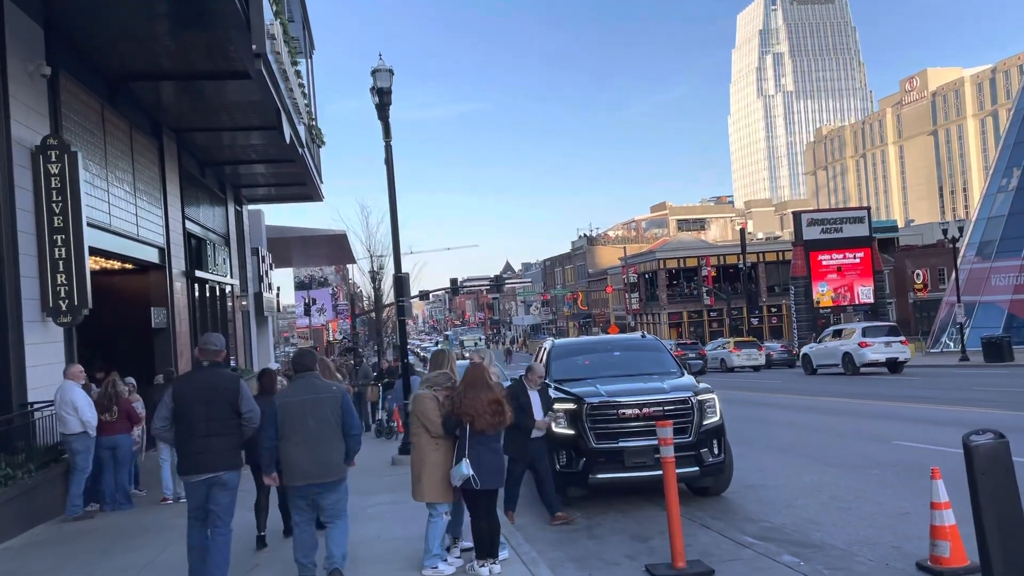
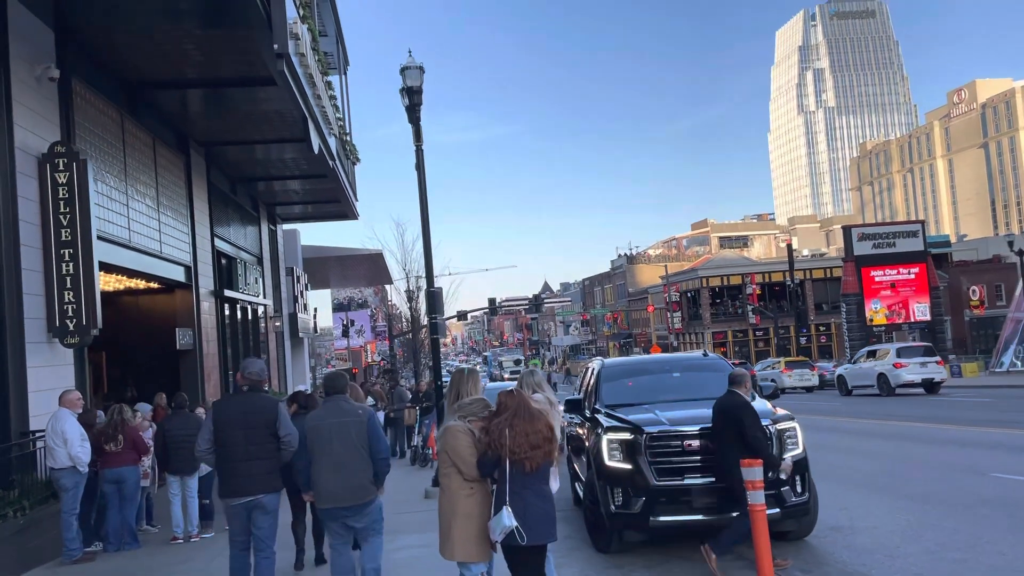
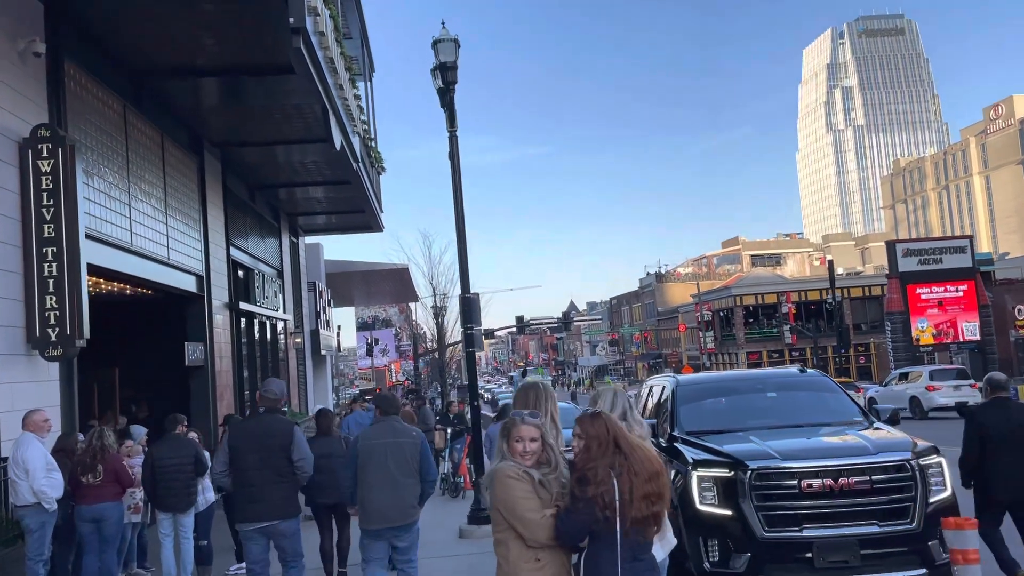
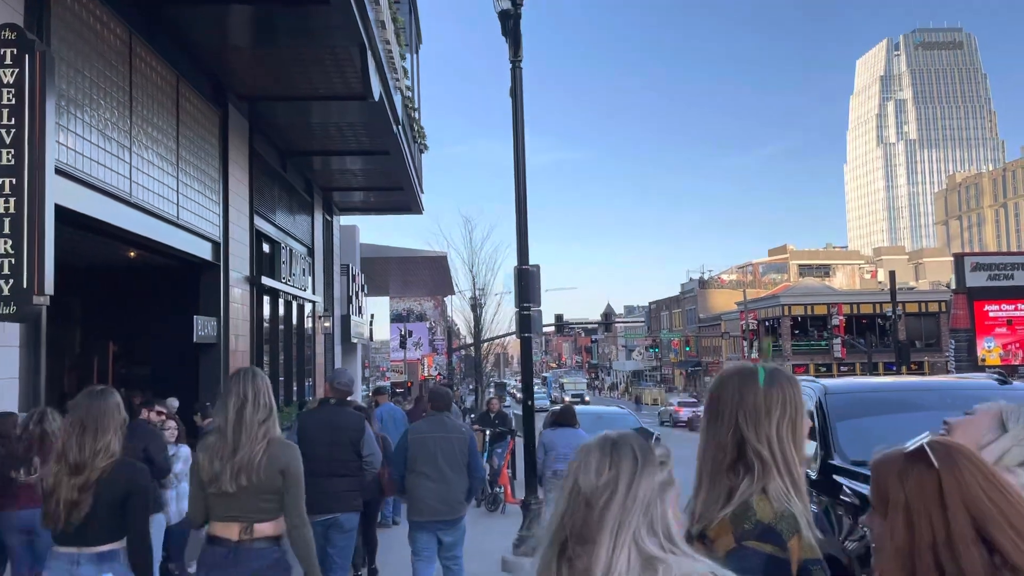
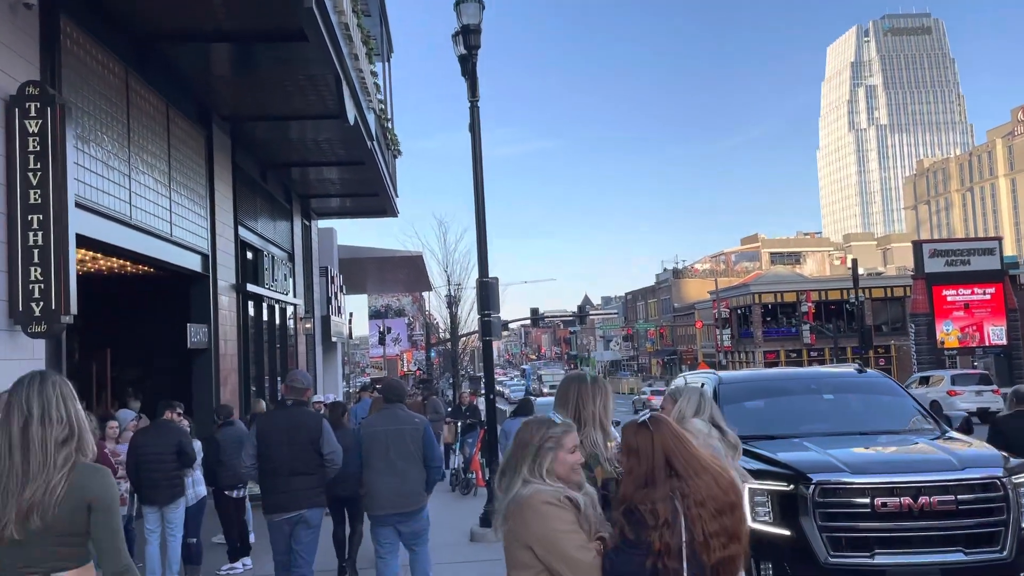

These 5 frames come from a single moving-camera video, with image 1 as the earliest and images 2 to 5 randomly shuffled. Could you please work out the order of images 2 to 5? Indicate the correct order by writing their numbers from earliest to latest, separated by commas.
2, 3, 5, 4
